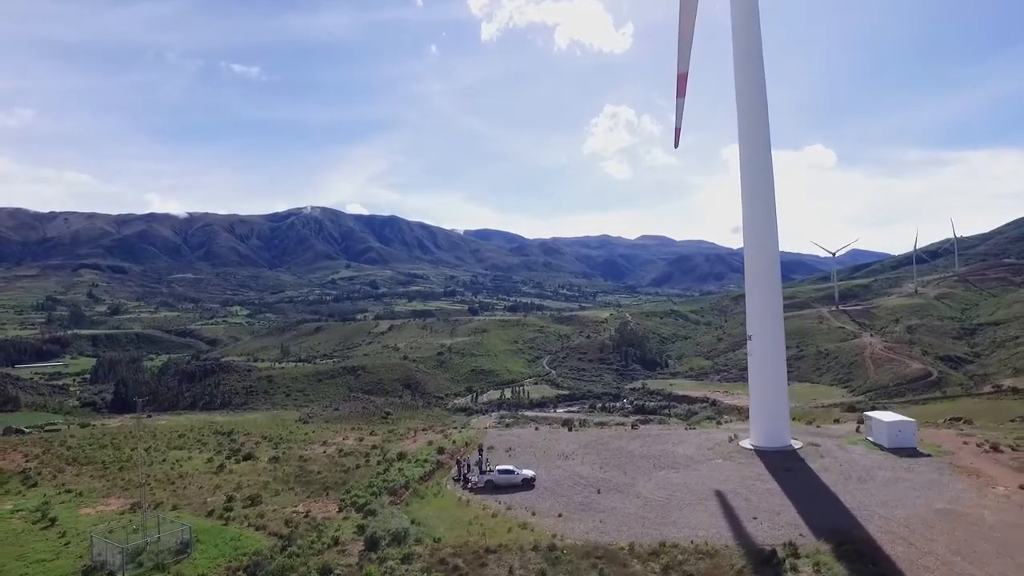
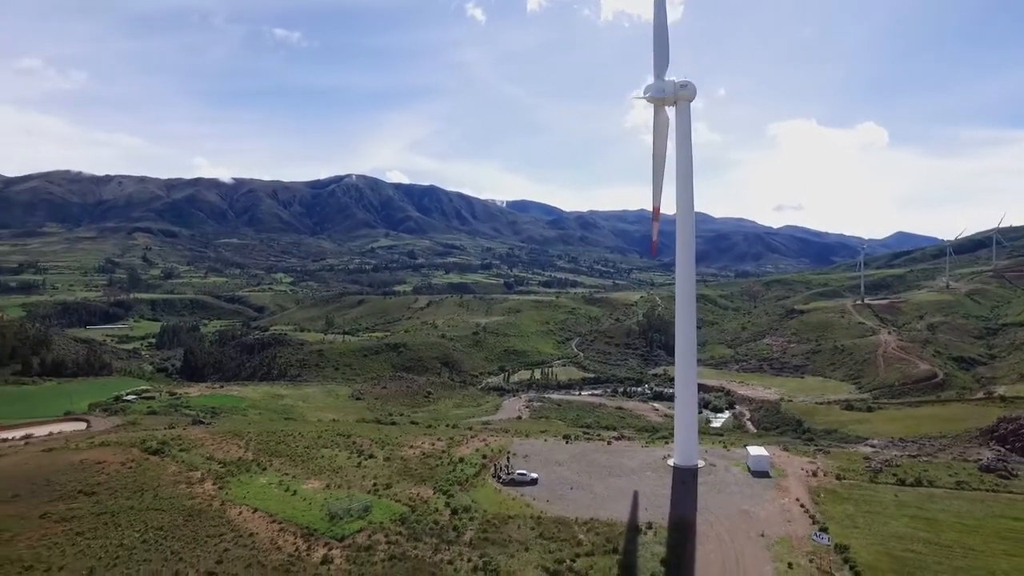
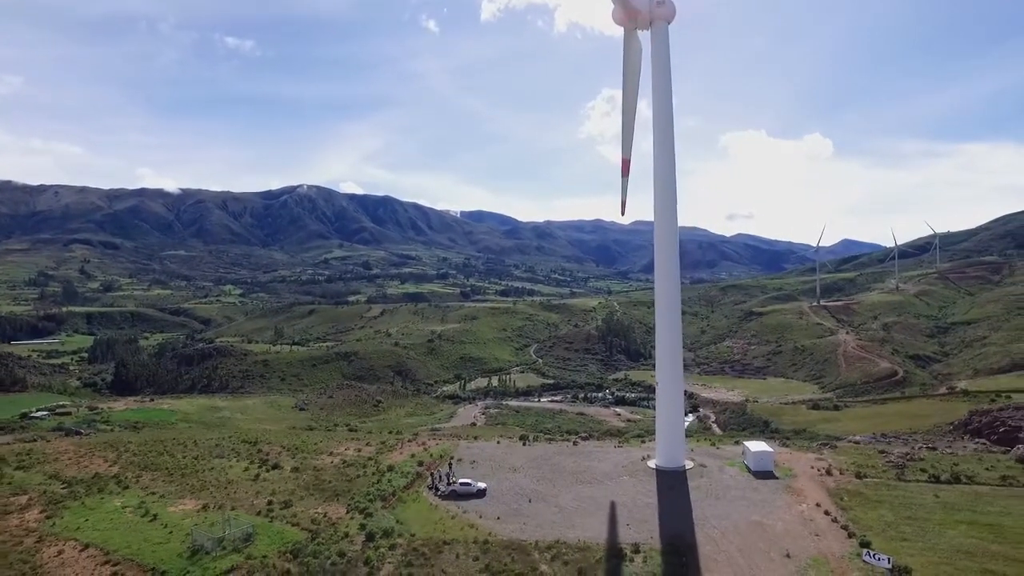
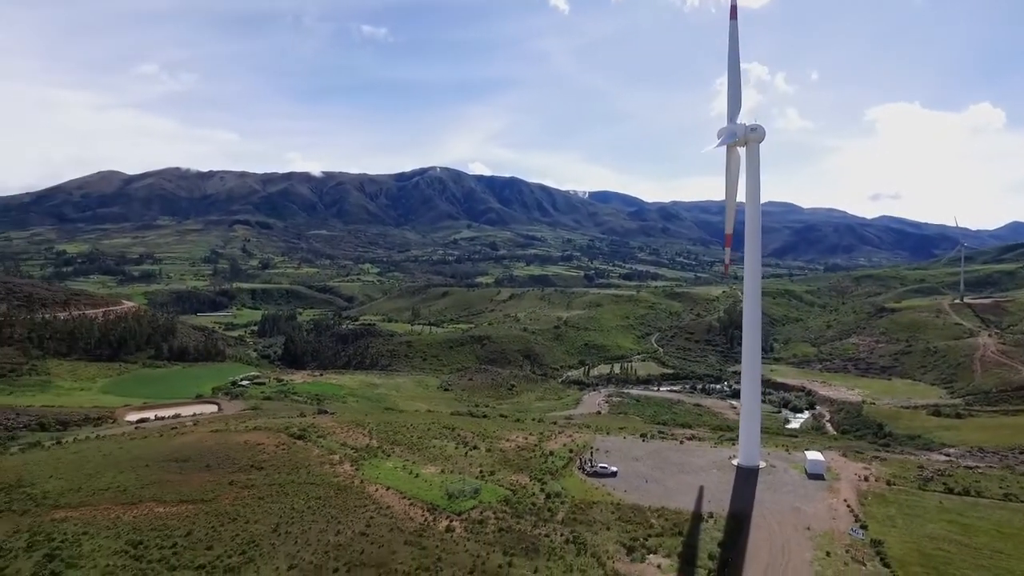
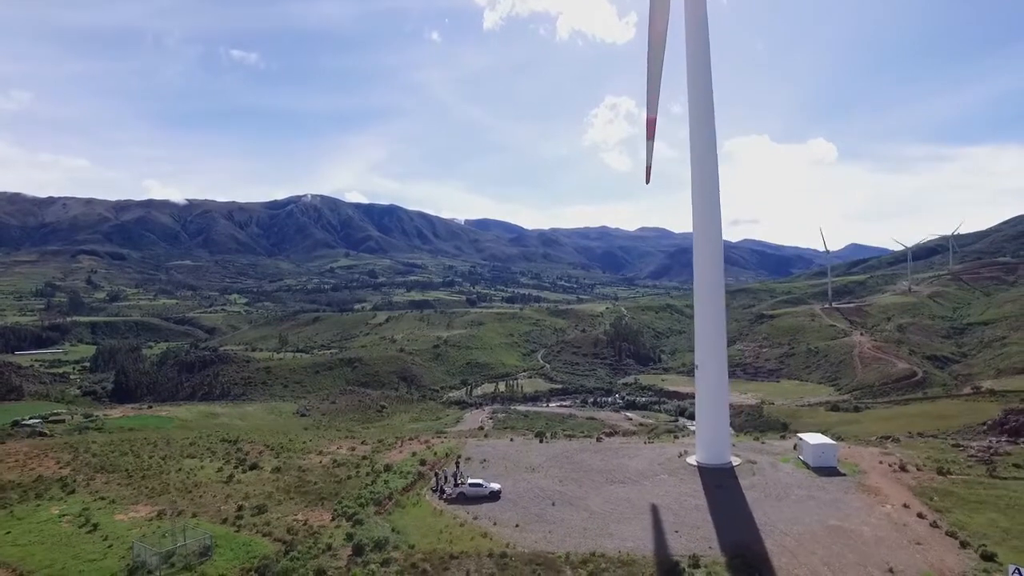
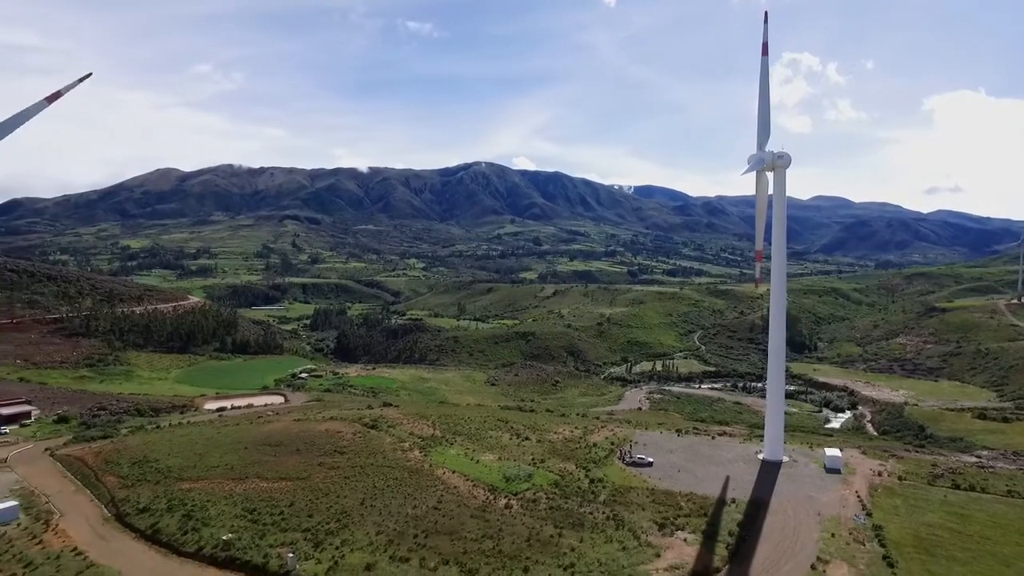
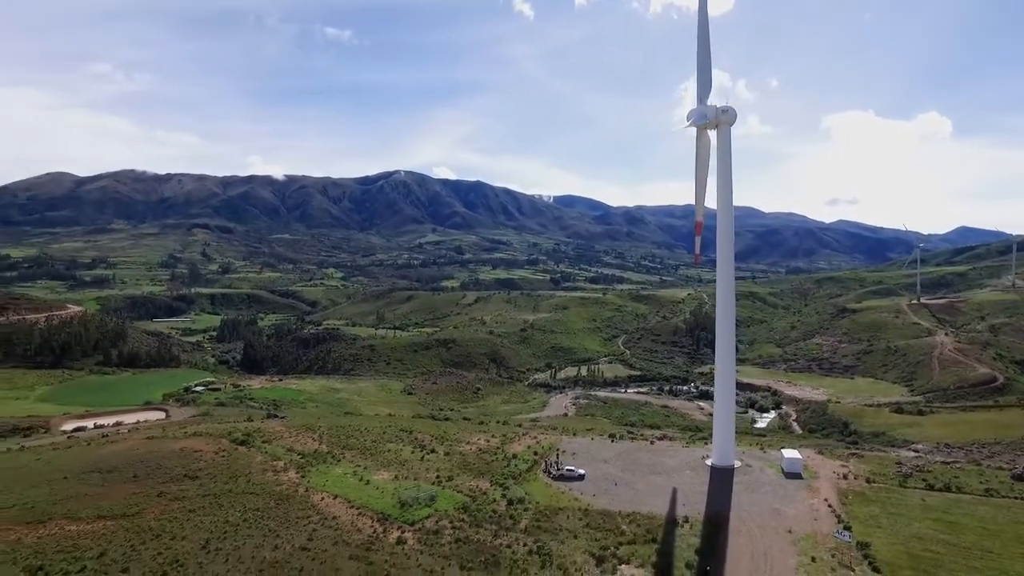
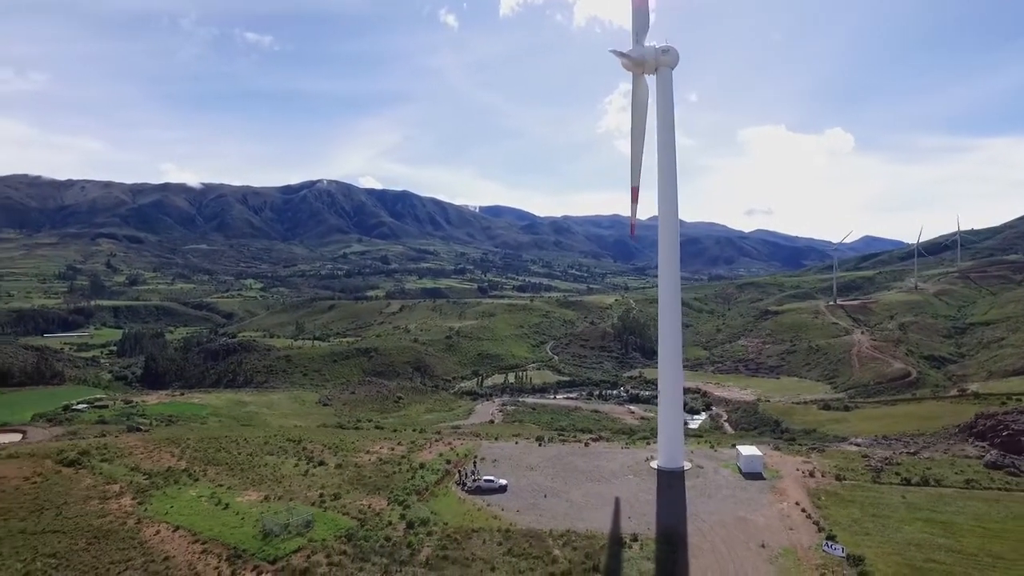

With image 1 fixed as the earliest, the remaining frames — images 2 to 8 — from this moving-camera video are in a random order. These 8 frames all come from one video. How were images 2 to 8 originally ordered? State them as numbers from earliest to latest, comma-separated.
5, 3, 8, 2, 7, 4, 6
